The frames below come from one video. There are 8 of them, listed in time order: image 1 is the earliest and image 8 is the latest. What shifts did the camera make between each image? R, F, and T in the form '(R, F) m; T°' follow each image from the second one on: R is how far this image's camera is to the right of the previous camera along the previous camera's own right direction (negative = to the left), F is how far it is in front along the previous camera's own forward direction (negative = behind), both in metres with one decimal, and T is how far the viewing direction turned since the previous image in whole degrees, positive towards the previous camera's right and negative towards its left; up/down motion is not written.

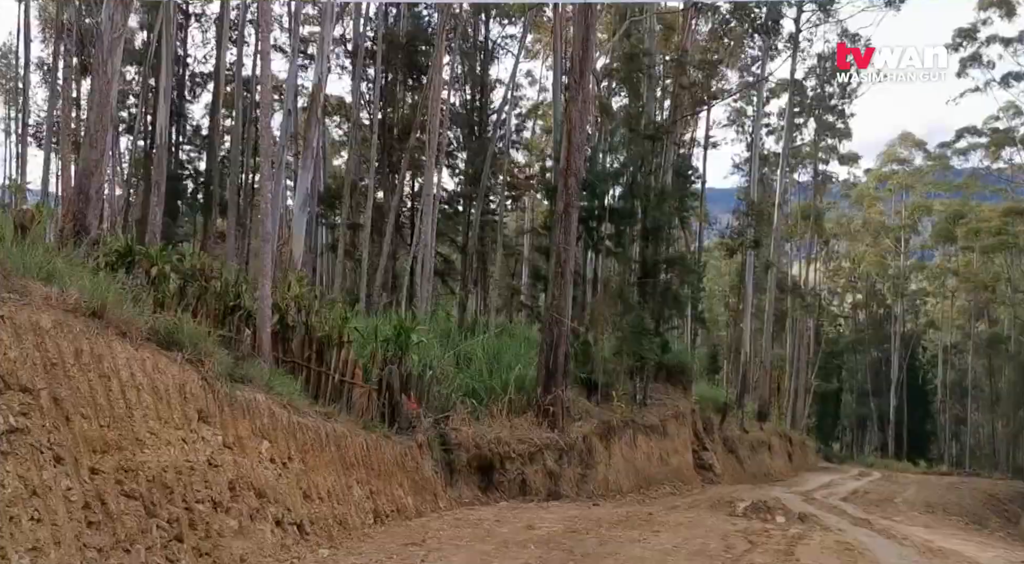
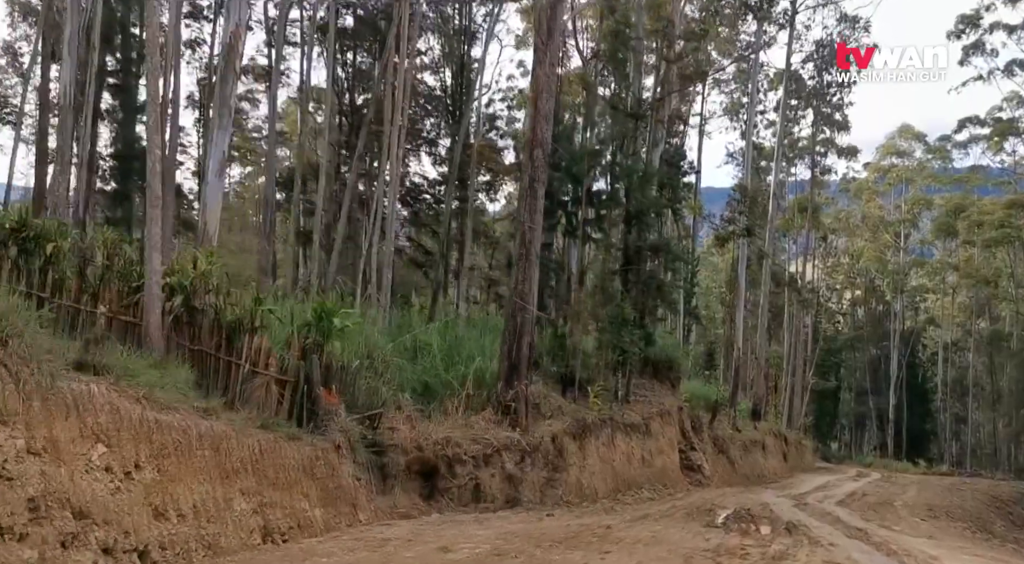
(+0.6, +1.4) m; 0°
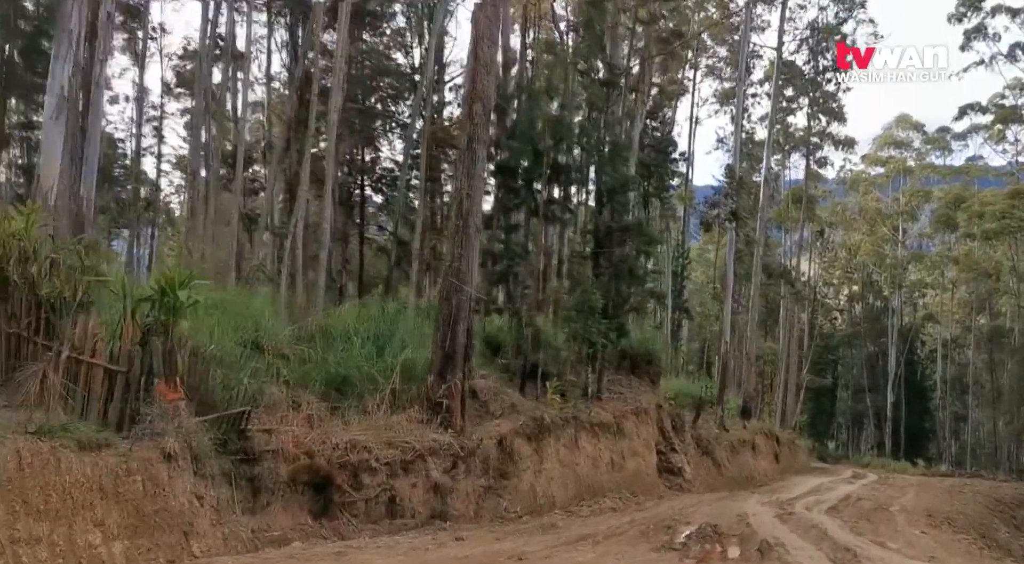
(+0.8, +1.8) m; 0°
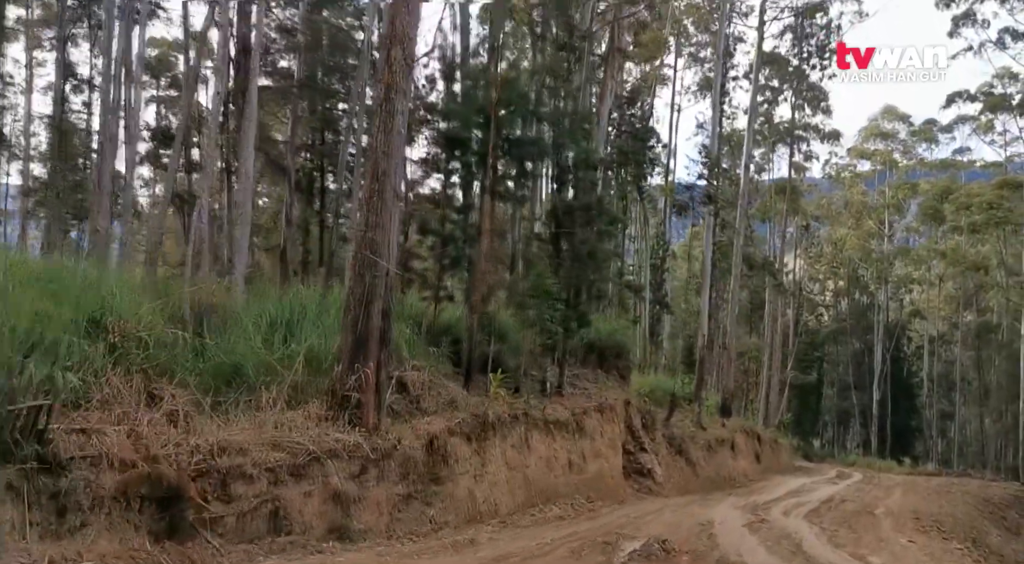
(+0.7, +1.6) m; +1°
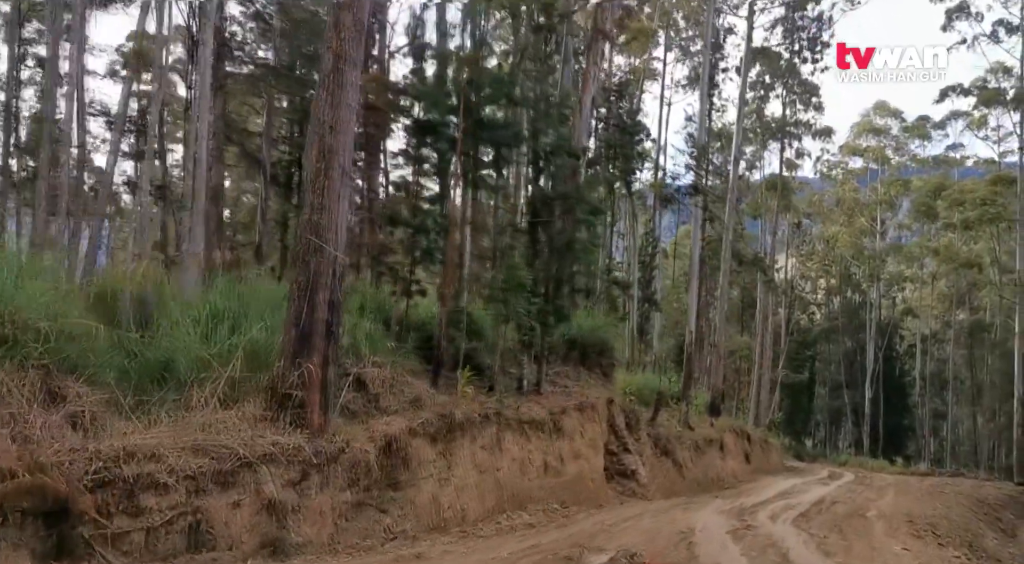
(+0.3, +0.8) m; 0°
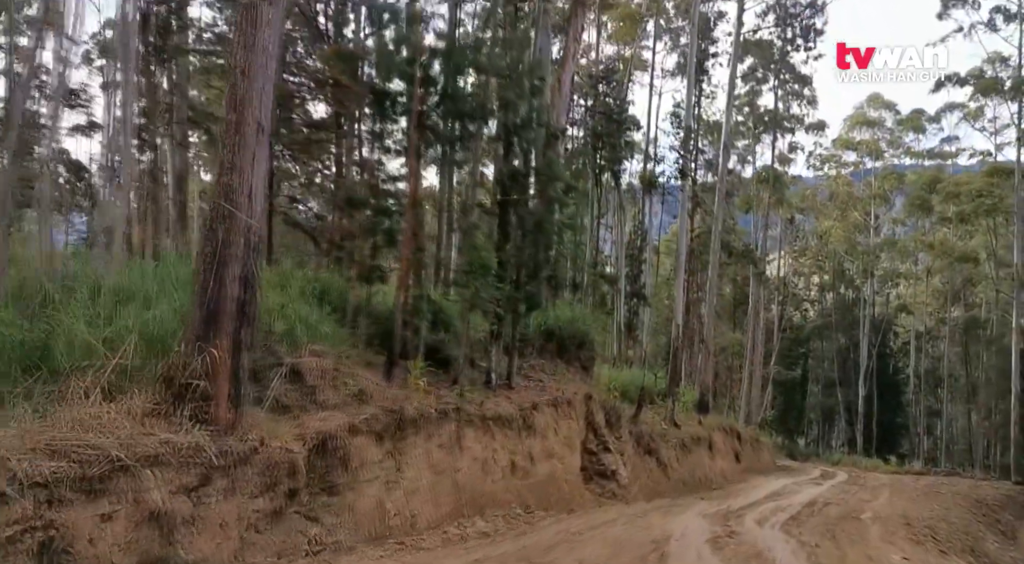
(+0.4, +1.2) m; 0°
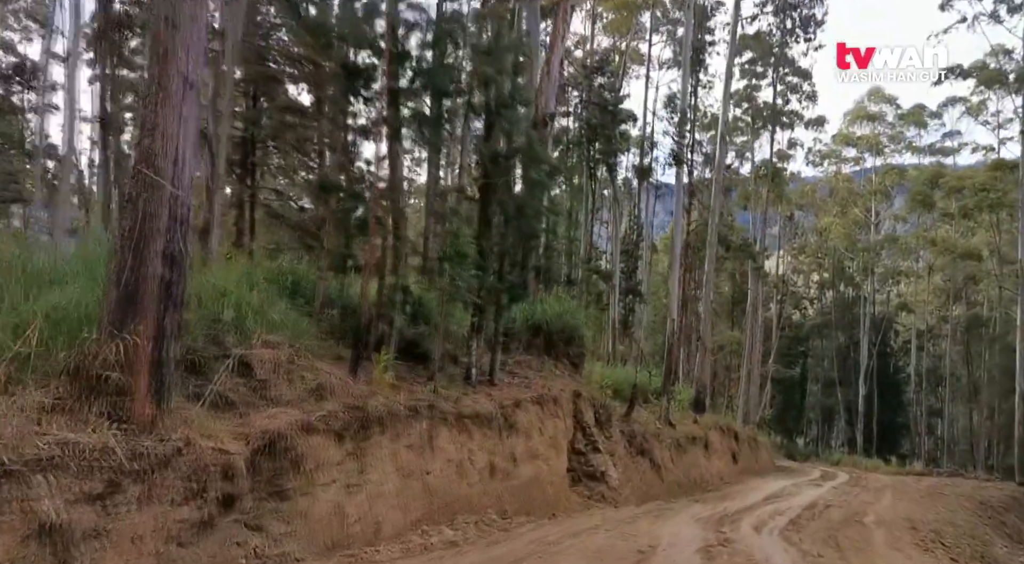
(+0.3, +0.9) m; 0°
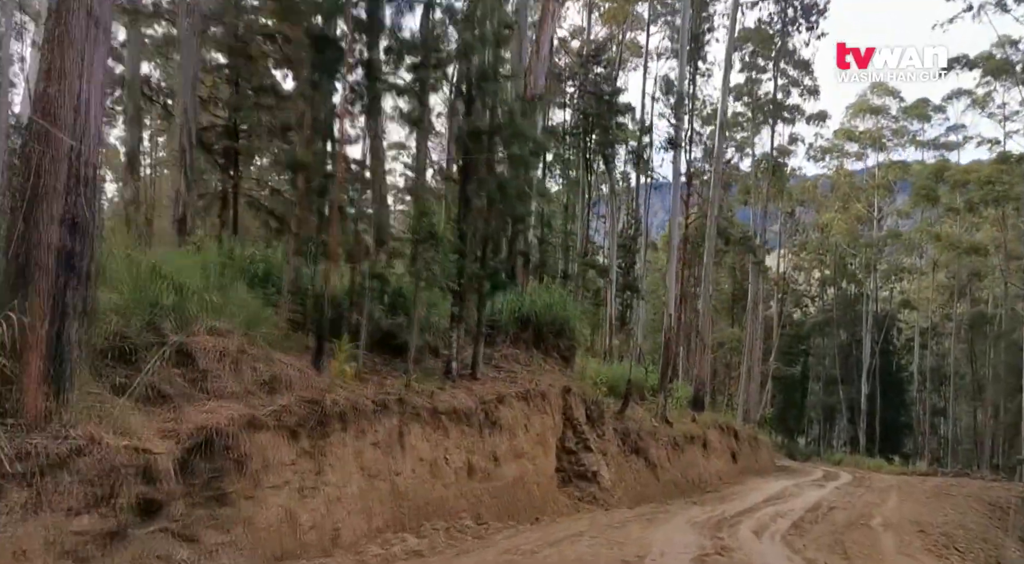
(+0.3, +0.9) m; 0°
